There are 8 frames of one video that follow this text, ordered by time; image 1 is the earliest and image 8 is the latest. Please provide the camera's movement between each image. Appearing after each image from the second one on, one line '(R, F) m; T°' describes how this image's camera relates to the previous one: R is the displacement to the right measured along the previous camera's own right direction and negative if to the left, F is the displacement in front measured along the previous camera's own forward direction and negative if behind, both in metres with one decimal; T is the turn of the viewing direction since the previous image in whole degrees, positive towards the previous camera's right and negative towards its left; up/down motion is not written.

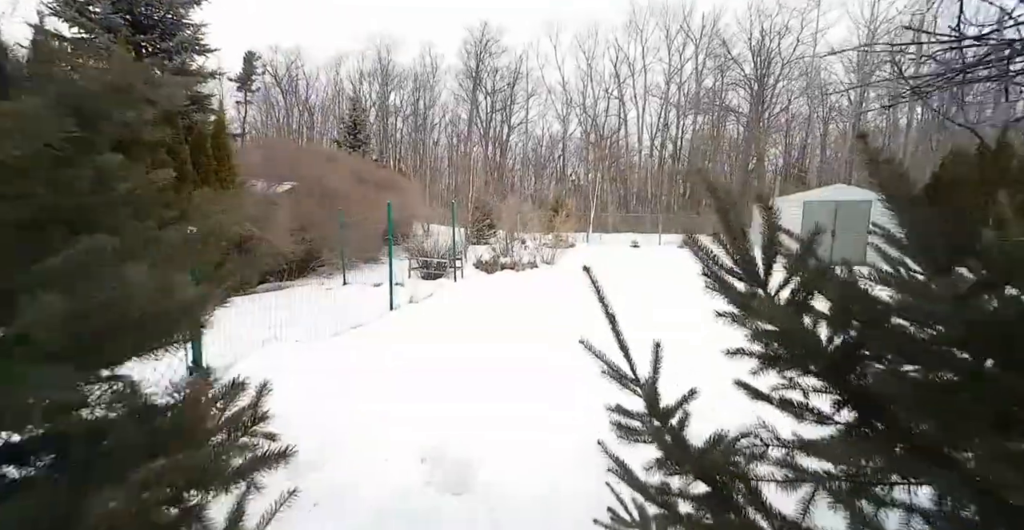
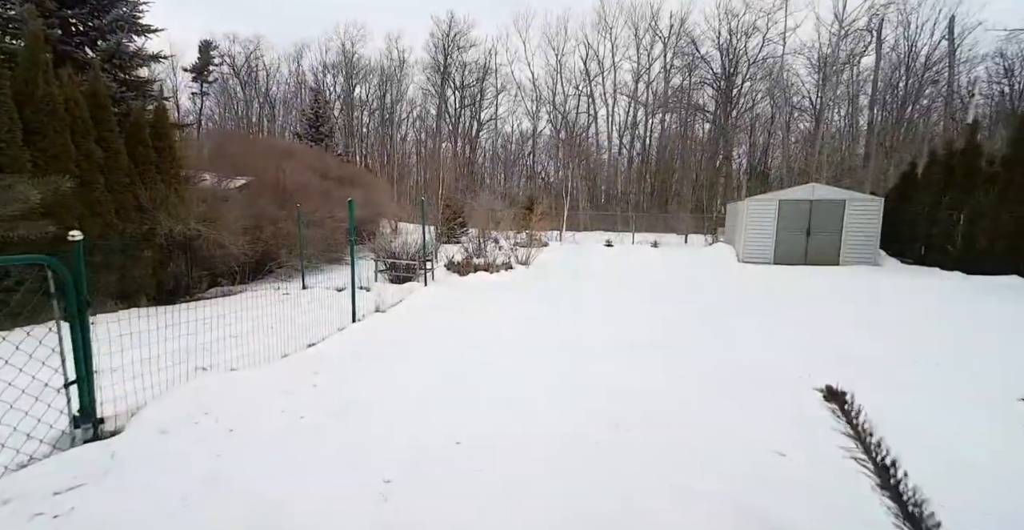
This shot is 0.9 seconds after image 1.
(0.0, +0.2) m; +4°
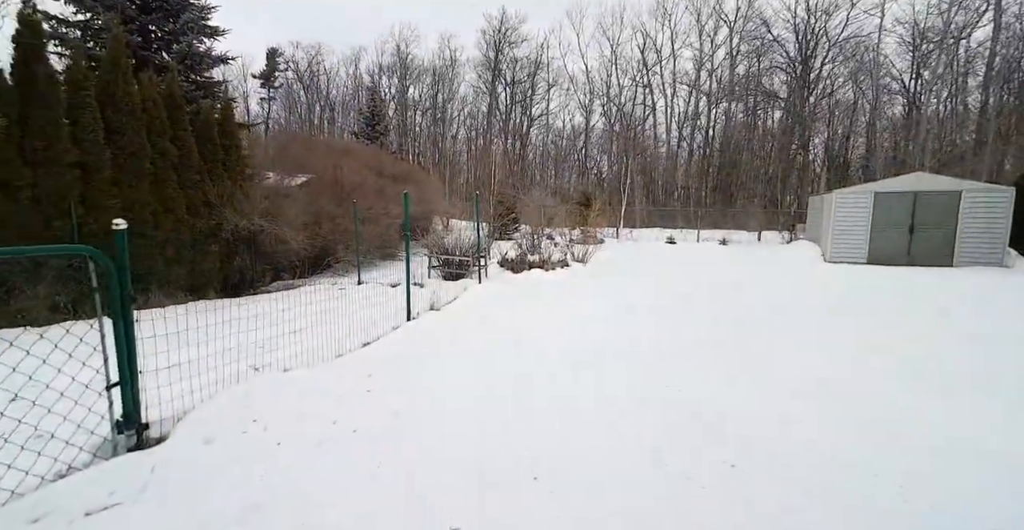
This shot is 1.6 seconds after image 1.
(-0.1, +0.2) m; -6°
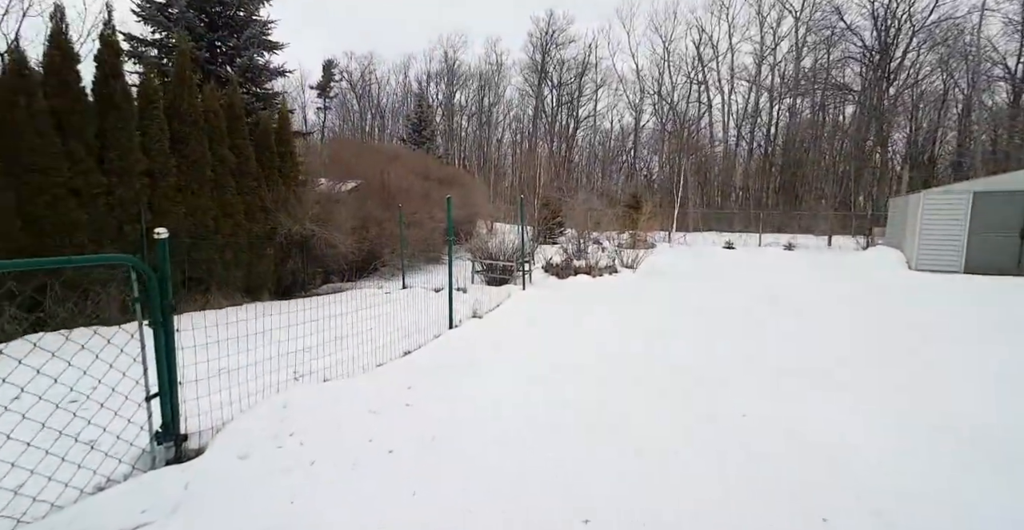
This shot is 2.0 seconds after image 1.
(0.0, +0.2) m; -5°
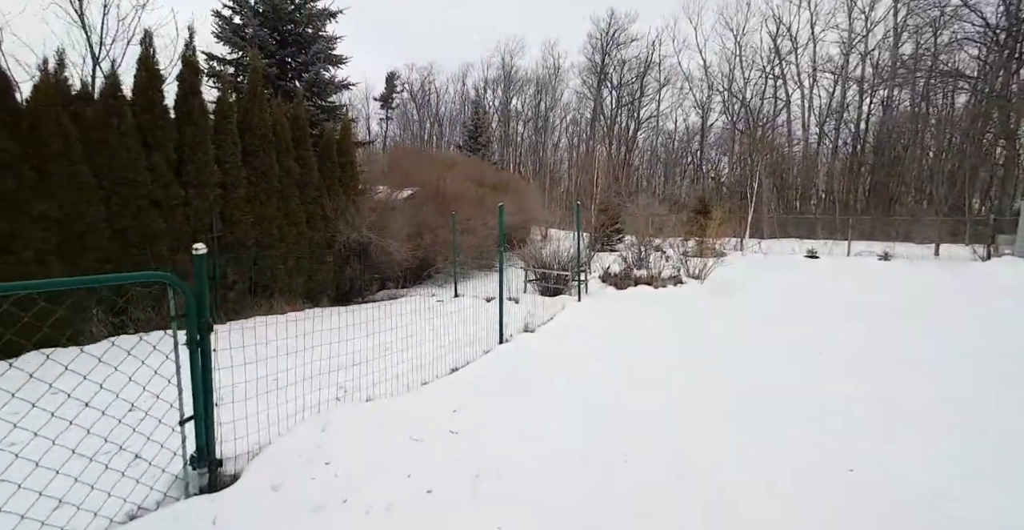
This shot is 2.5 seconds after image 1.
(0.0, +0.3) m; -6°
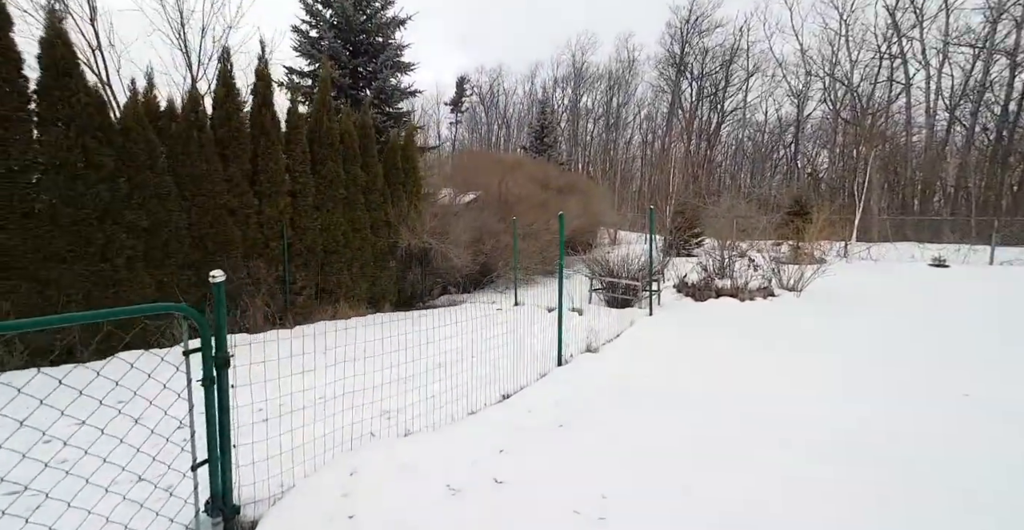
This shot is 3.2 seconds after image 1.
(+0.1, +0.5) m; -8°
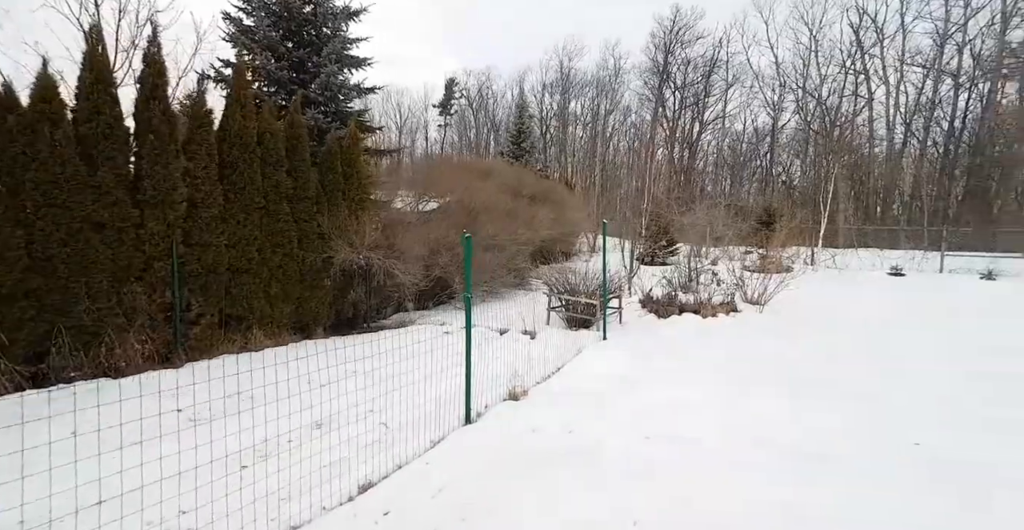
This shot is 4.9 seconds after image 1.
(+0.7, +1.1) m; +1°
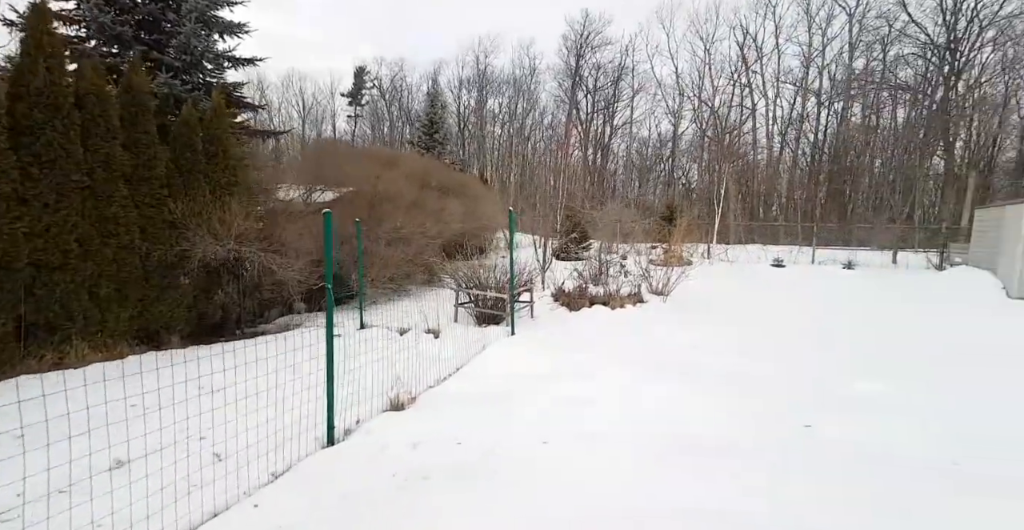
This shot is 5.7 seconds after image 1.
(+0.3, +0.8) m; +9°
